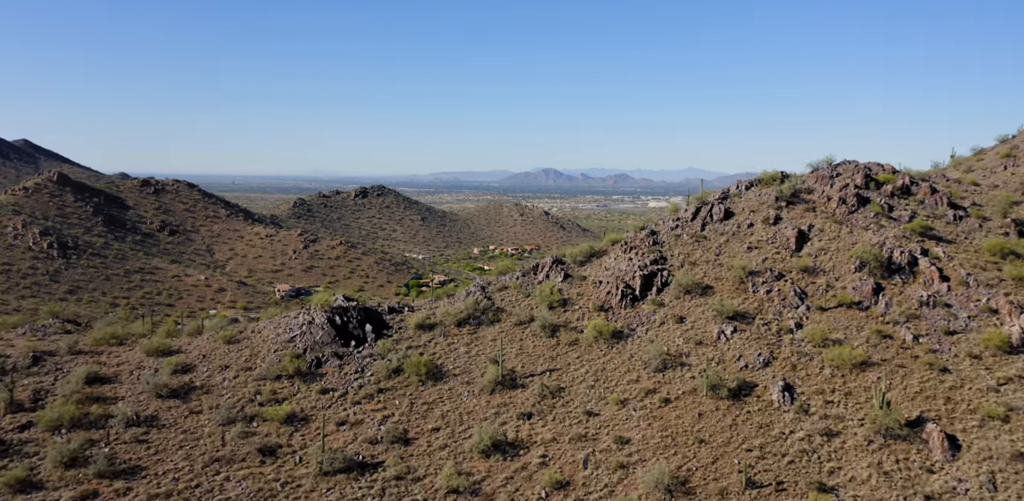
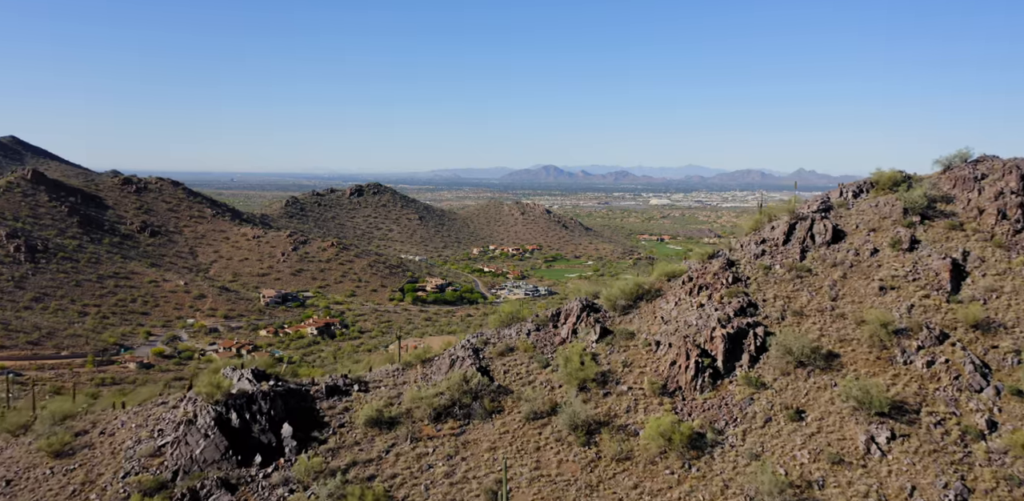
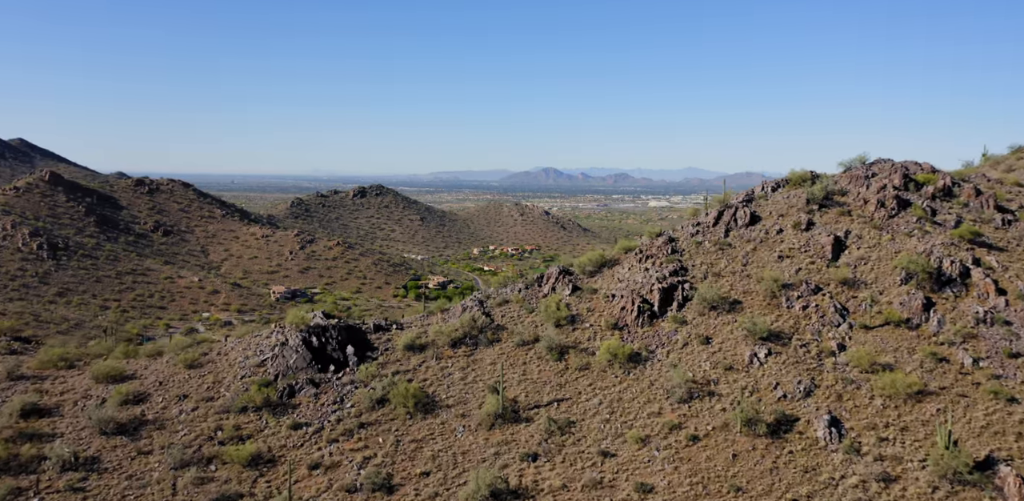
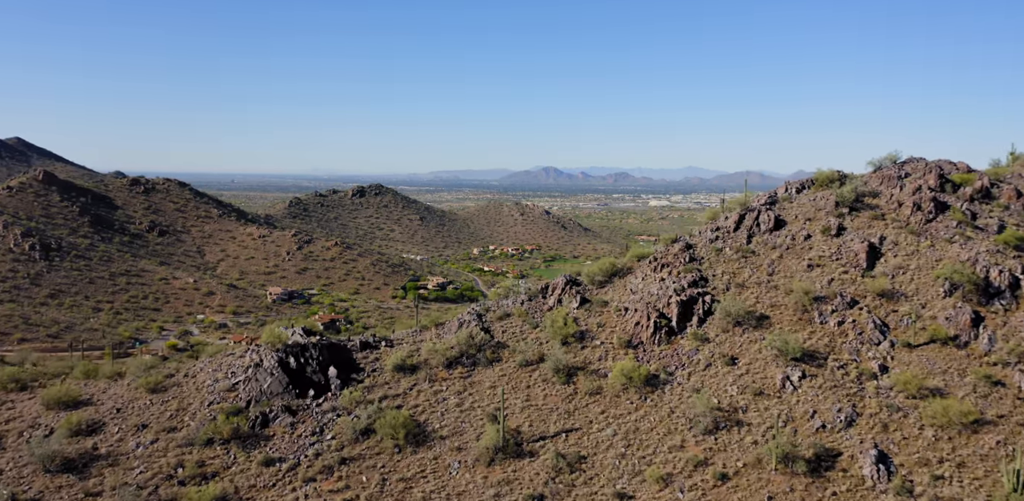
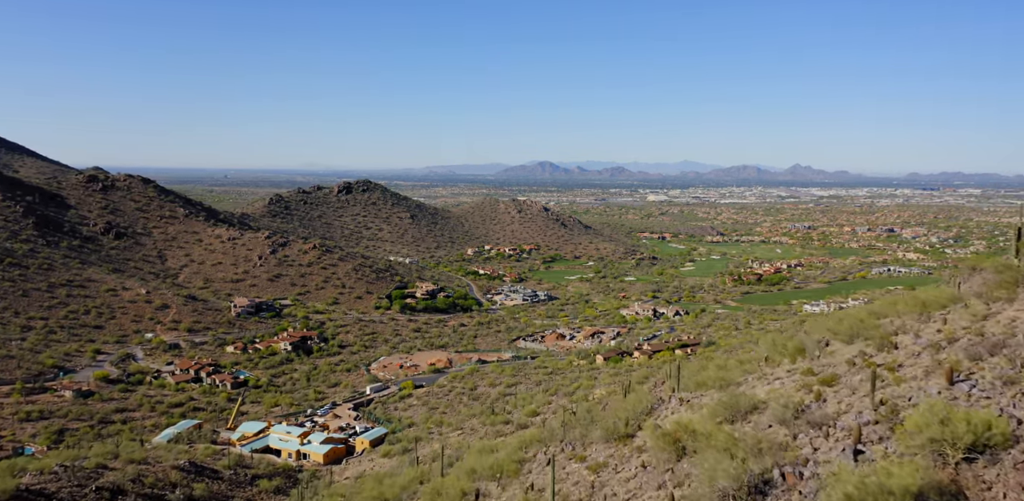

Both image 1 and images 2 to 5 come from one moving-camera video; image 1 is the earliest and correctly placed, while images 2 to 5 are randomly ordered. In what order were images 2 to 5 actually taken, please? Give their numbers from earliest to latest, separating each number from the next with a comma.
3, 4, 2, 5
